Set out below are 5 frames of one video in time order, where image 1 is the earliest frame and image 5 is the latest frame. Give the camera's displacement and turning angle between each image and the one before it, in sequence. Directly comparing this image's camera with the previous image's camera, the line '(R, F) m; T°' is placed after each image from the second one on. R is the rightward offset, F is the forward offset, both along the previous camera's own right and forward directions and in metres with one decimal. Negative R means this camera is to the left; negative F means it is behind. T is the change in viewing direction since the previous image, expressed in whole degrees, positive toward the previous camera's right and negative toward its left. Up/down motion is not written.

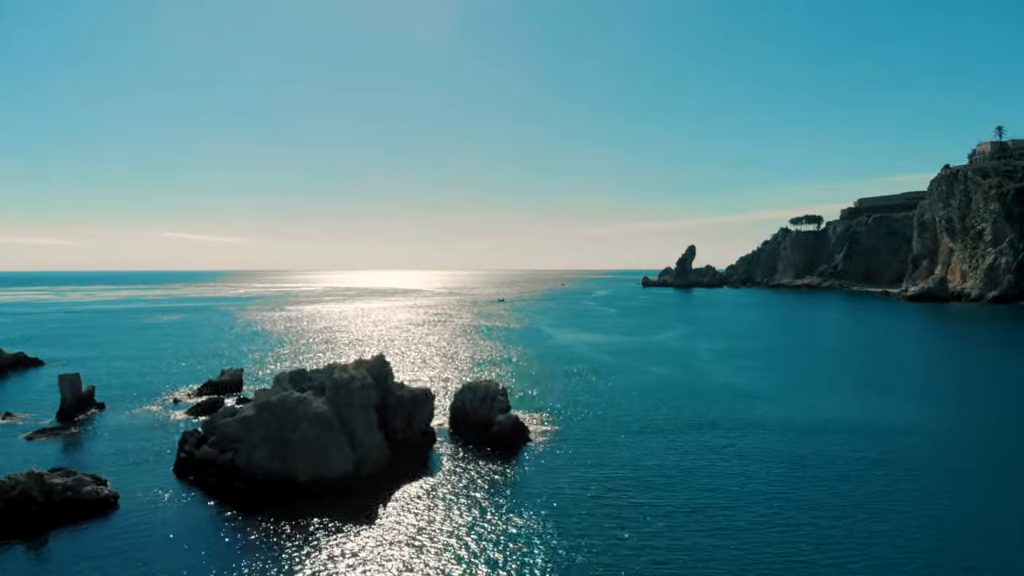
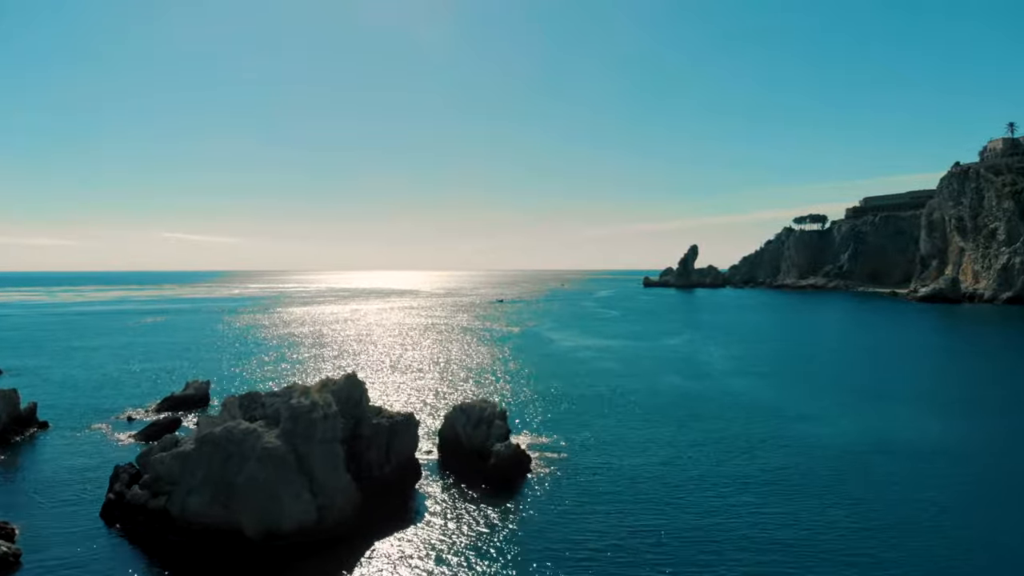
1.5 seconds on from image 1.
(0.0, +4.0) m; 0°
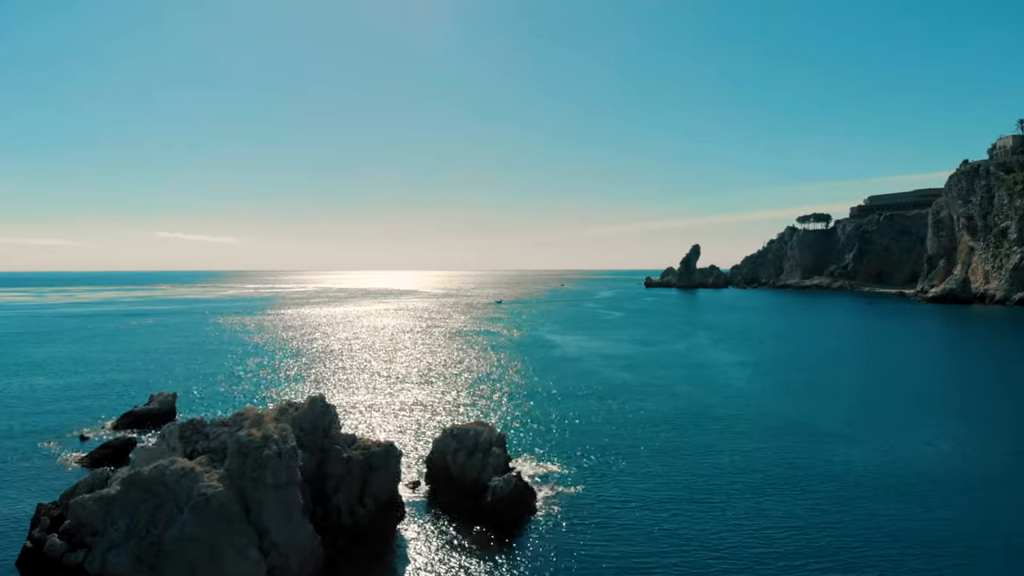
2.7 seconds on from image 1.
(0.0, +3.3) m; 0°
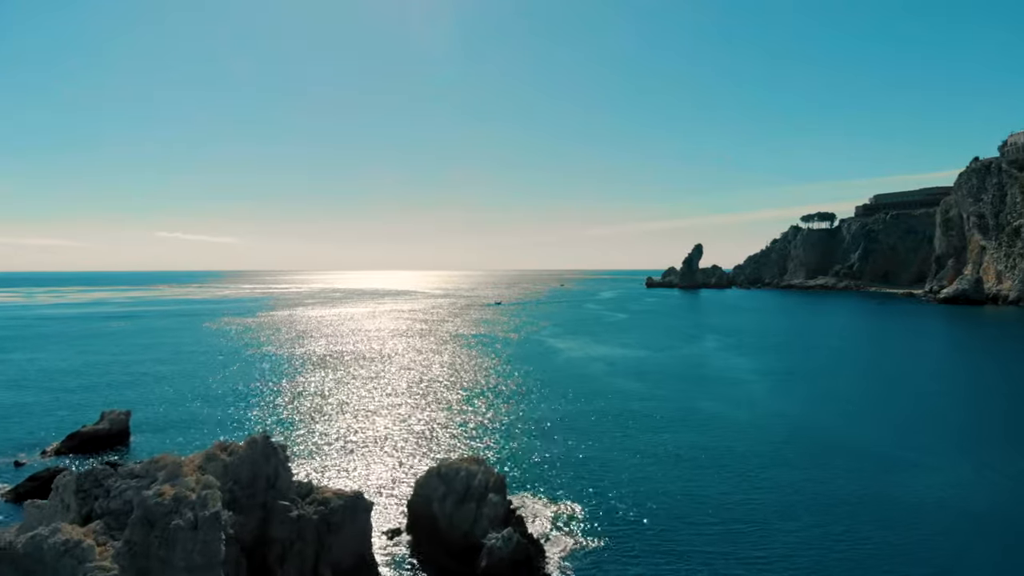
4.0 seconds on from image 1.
(0.0, +3.5) m; 0°
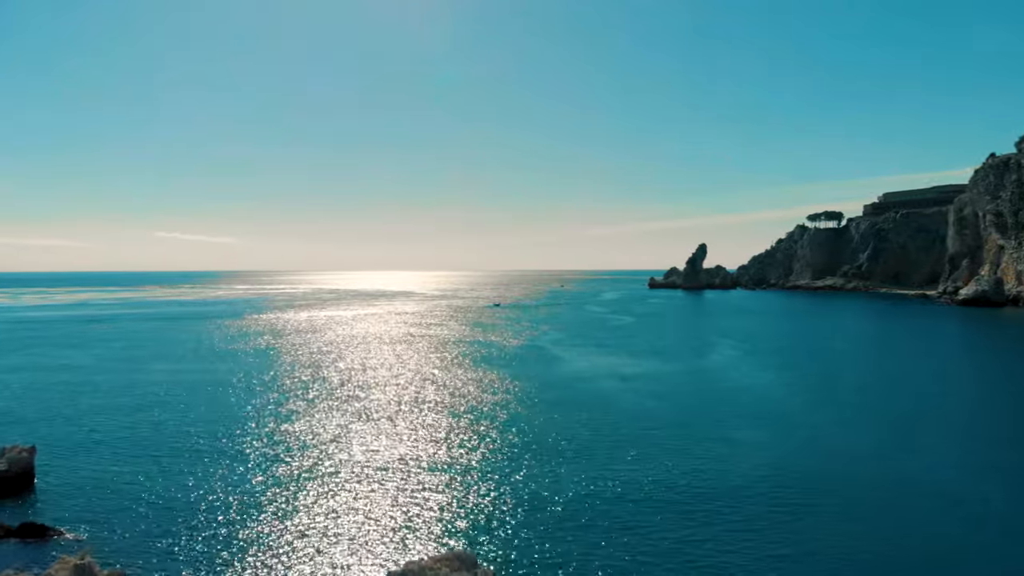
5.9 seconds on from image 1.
(0.0, +5.2) m; 0°
